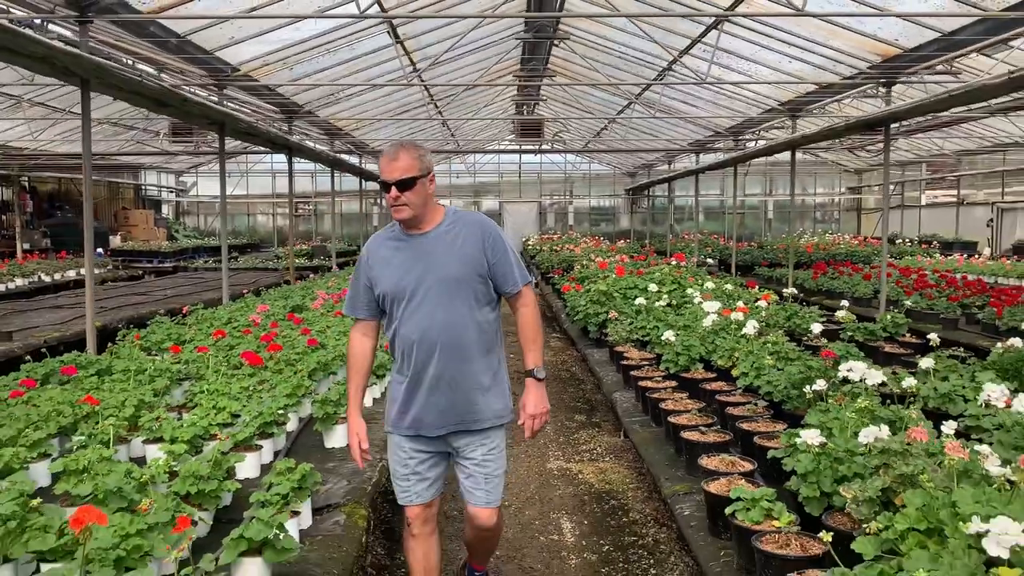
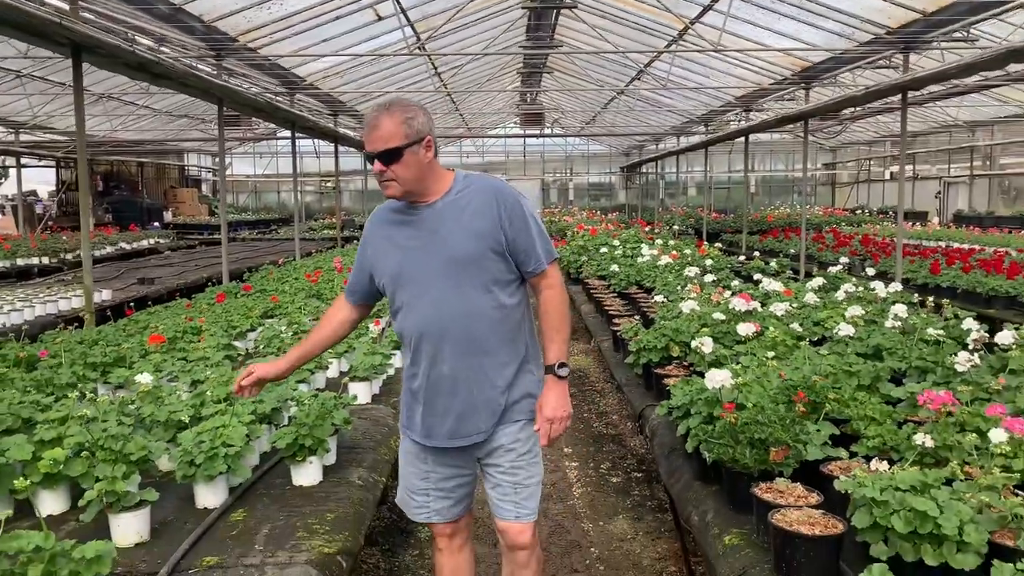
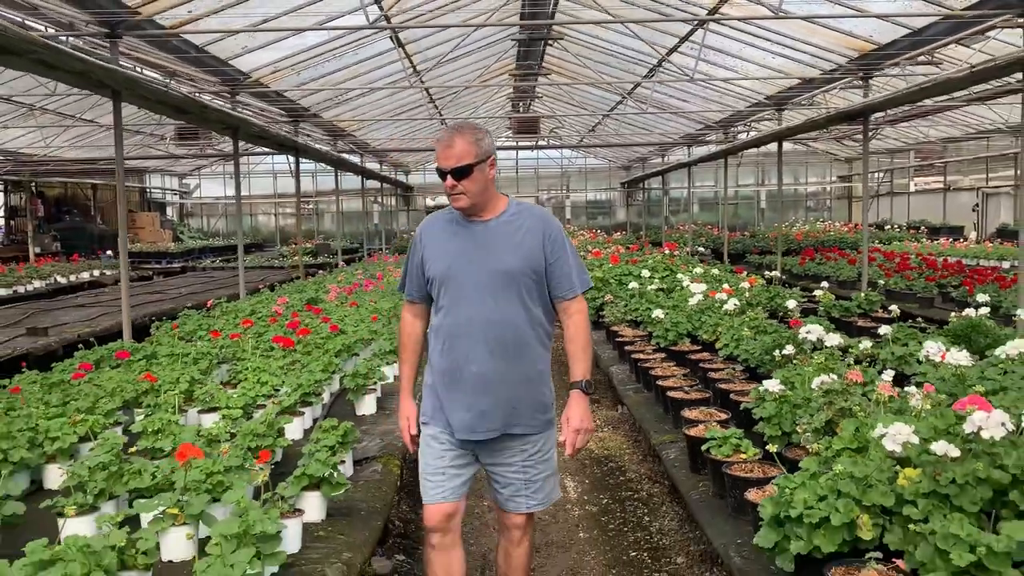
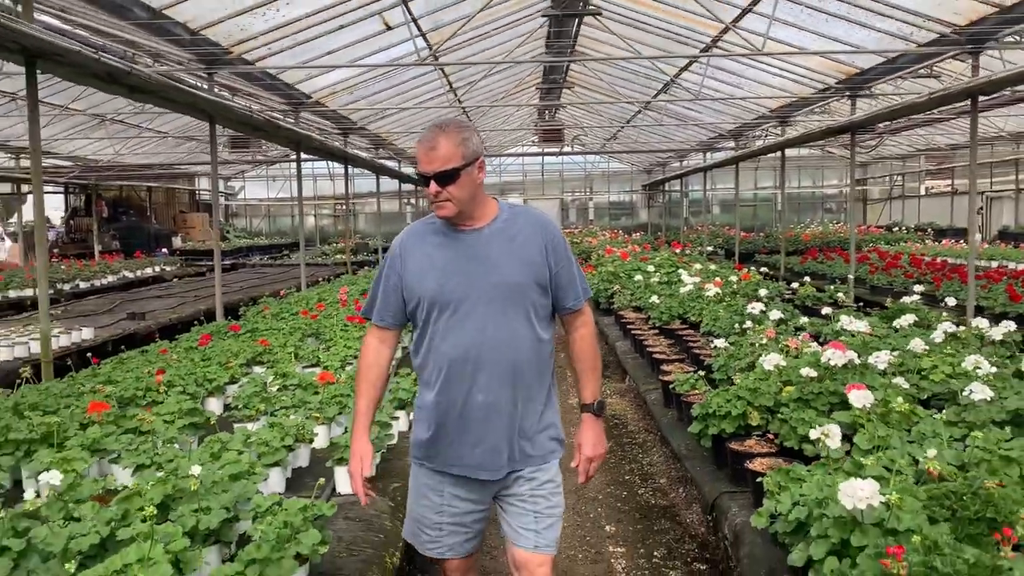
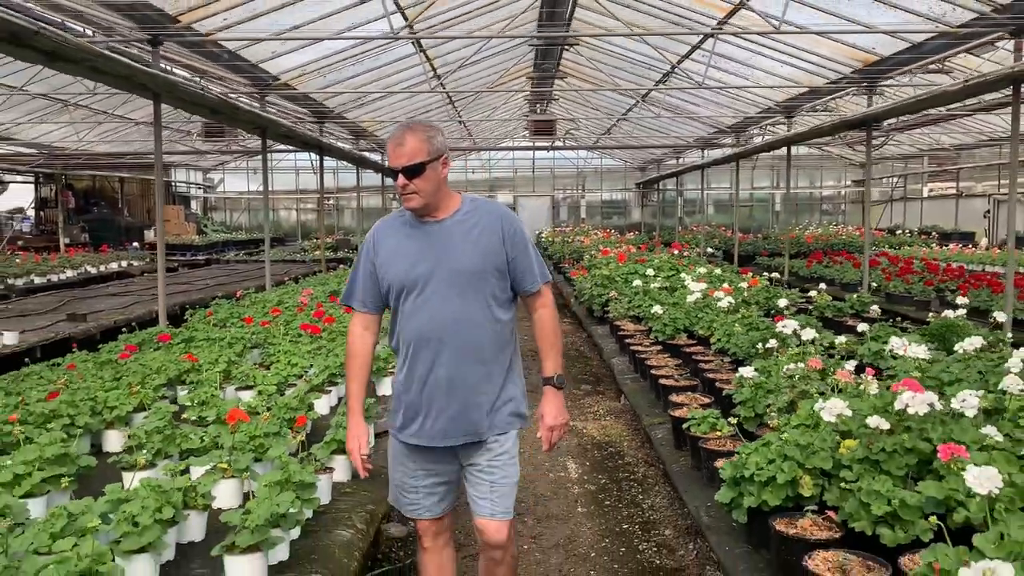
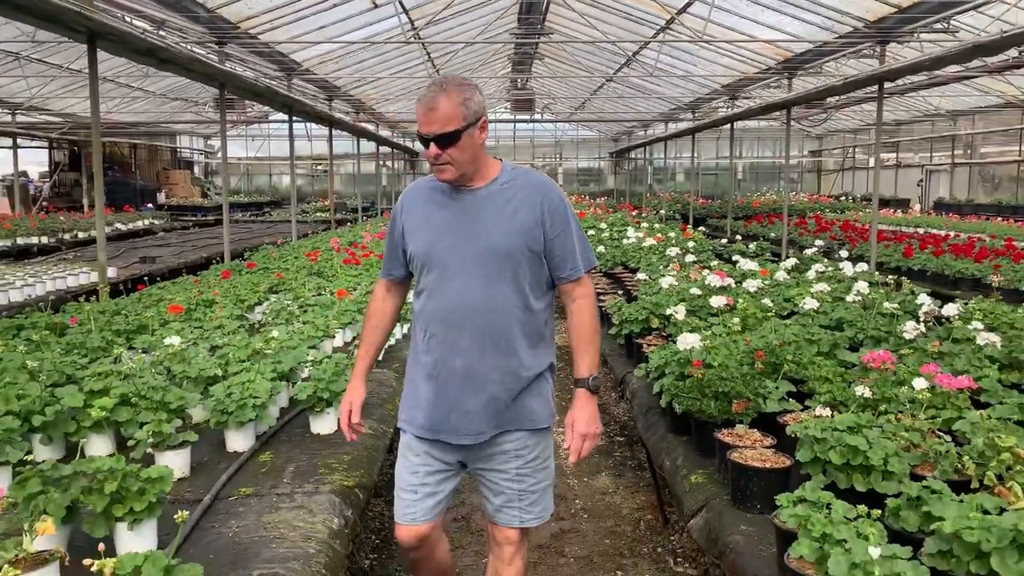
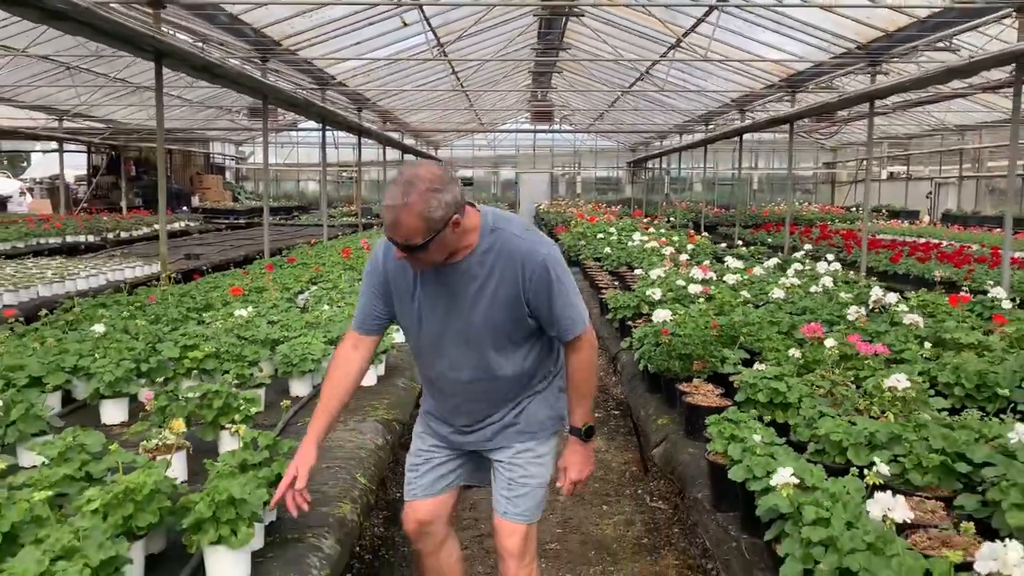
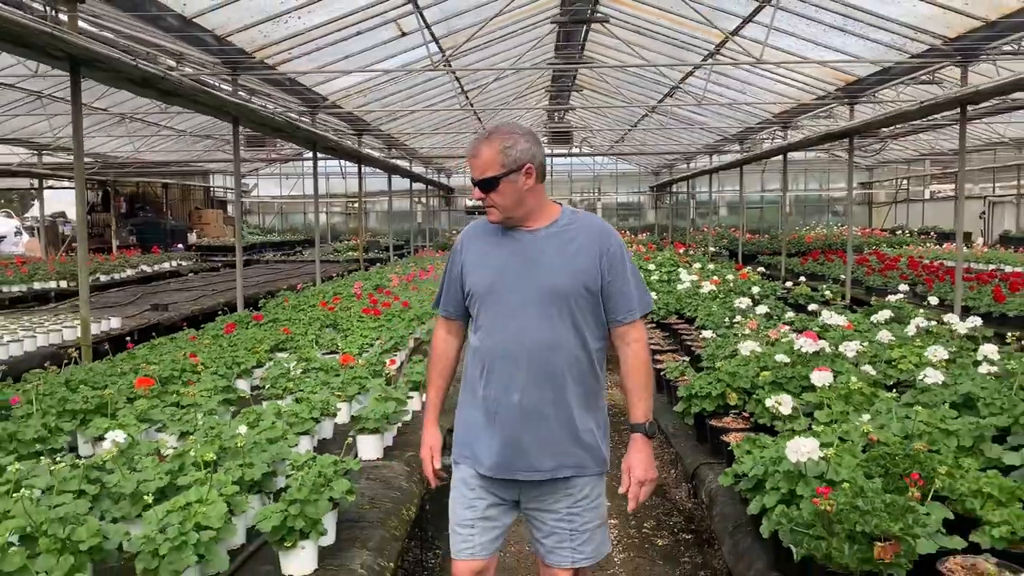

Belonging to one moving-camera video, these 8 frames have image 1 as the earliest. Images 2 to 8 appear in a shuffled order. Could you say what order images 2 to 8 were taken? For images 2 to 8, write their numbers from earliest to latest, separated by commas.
3, 5, 4, 8, 2, 6, 7
